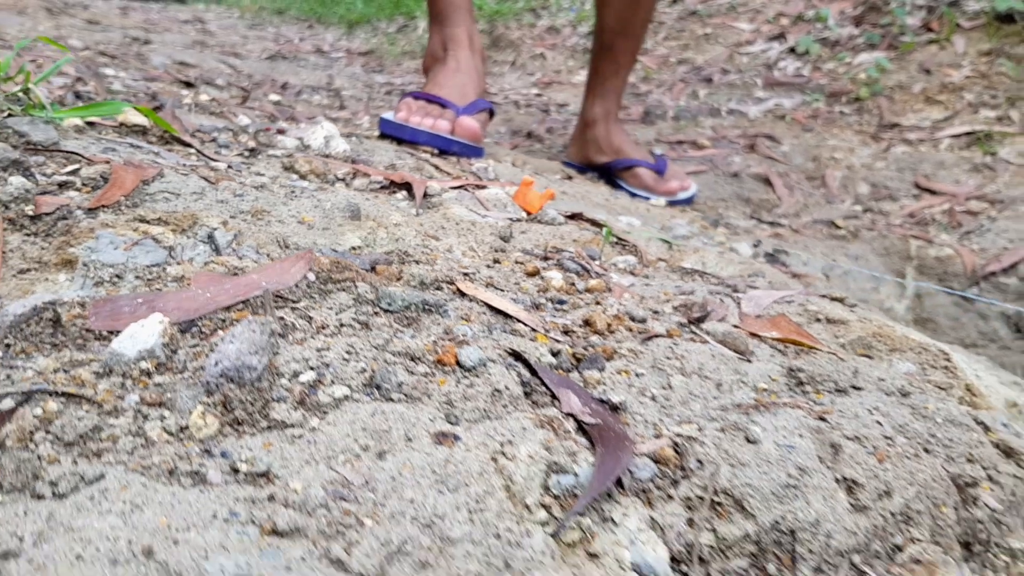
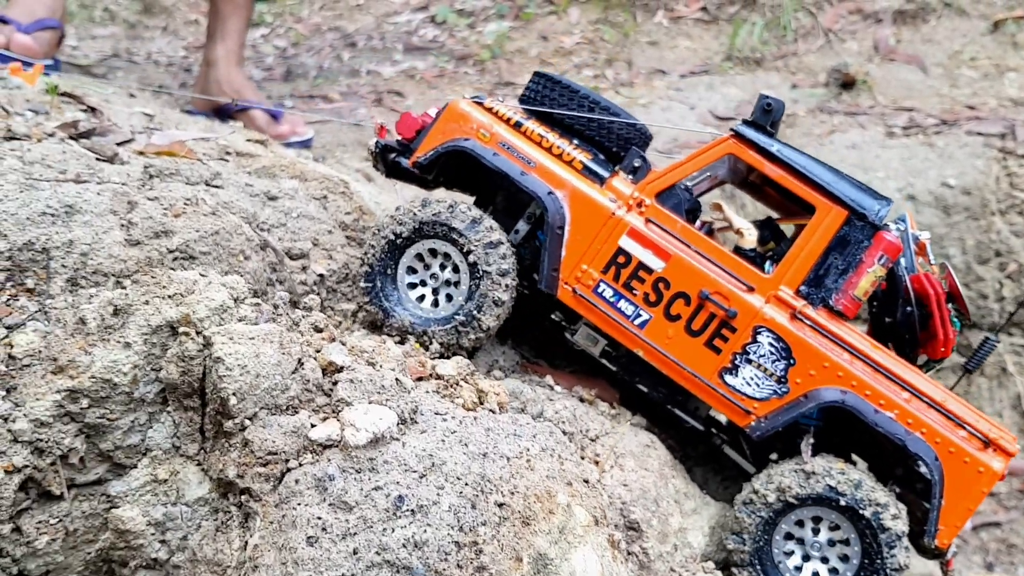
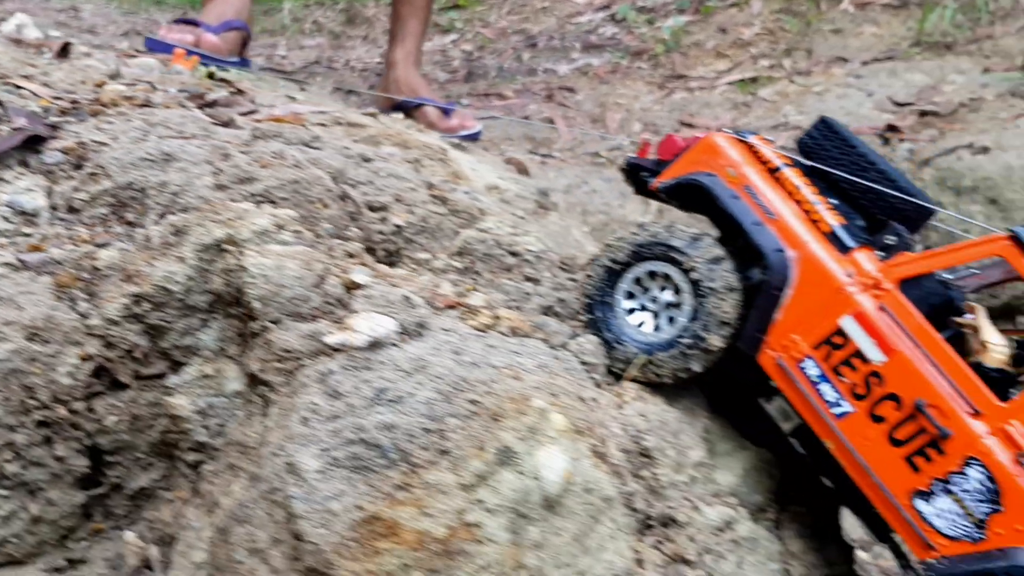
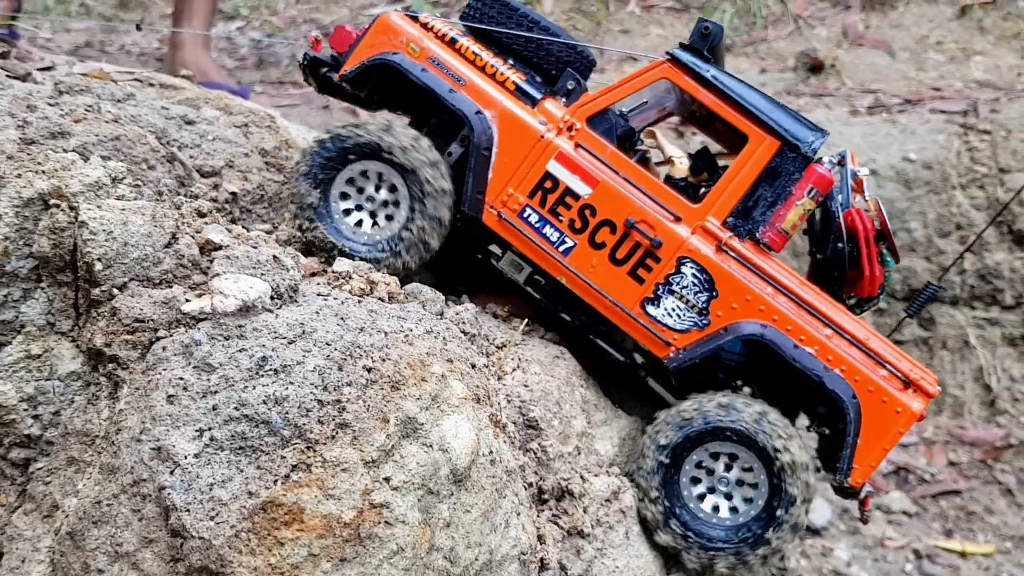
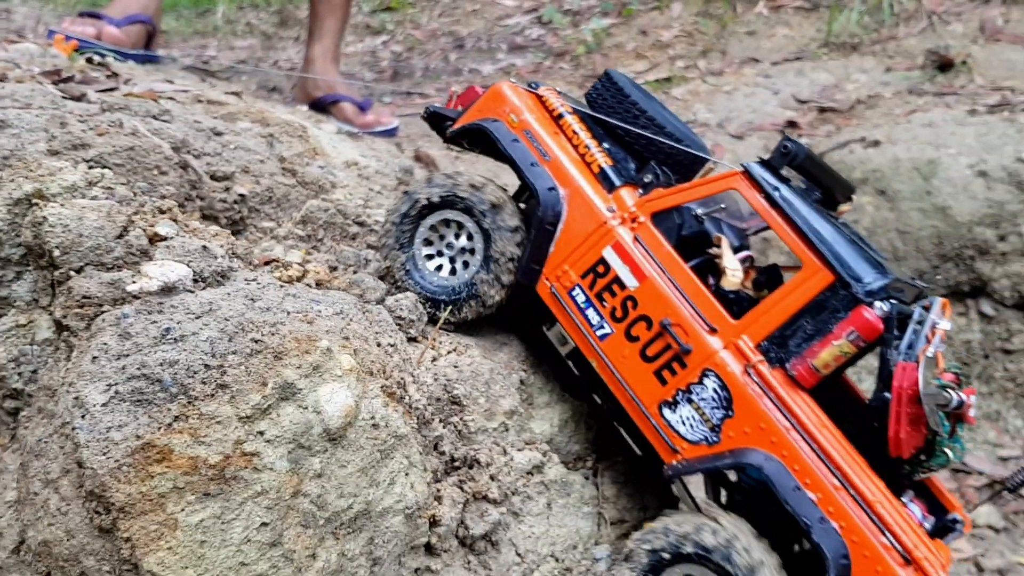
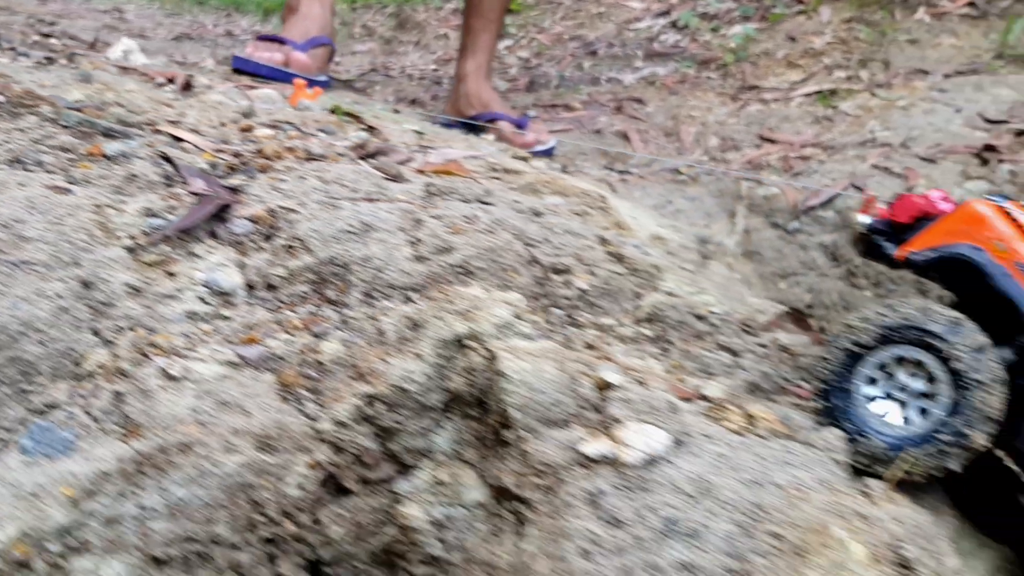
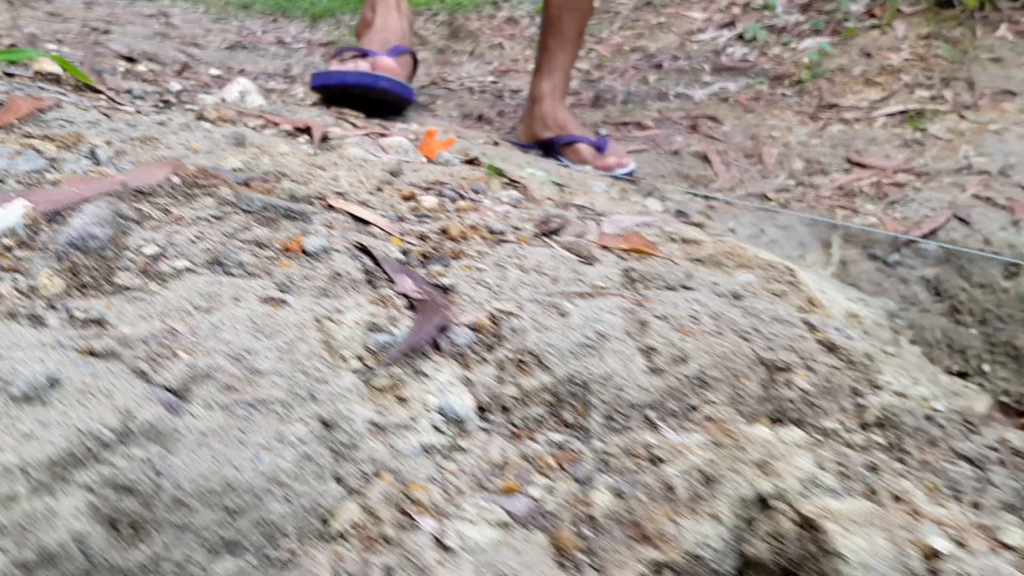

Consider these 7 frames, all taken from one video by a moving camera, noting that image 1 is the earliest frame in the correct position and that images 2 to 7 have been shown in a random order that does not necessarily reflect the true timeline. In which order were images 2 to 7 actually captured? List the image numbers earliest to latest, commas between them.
7, 6, 3, 5, 4, 2
